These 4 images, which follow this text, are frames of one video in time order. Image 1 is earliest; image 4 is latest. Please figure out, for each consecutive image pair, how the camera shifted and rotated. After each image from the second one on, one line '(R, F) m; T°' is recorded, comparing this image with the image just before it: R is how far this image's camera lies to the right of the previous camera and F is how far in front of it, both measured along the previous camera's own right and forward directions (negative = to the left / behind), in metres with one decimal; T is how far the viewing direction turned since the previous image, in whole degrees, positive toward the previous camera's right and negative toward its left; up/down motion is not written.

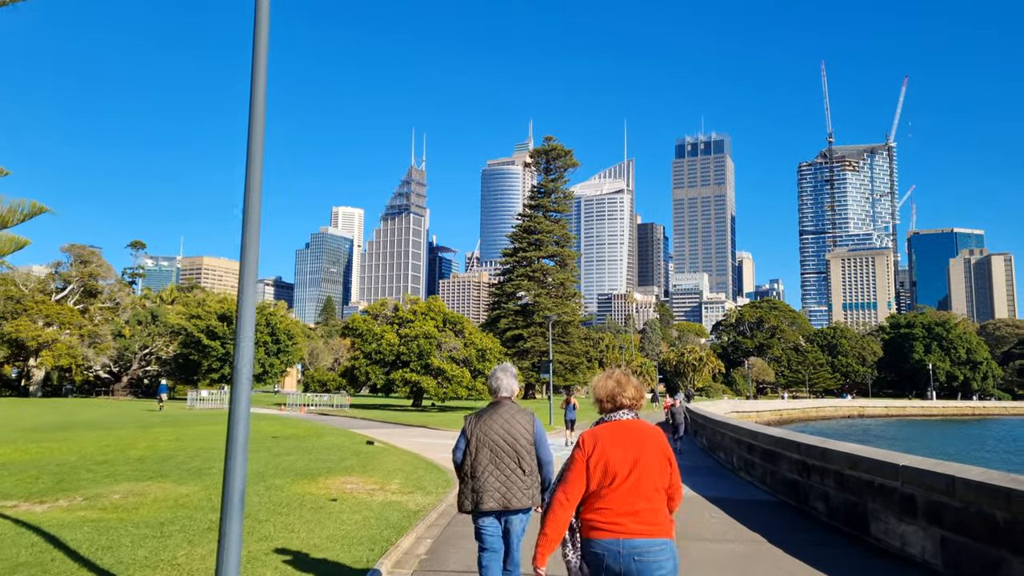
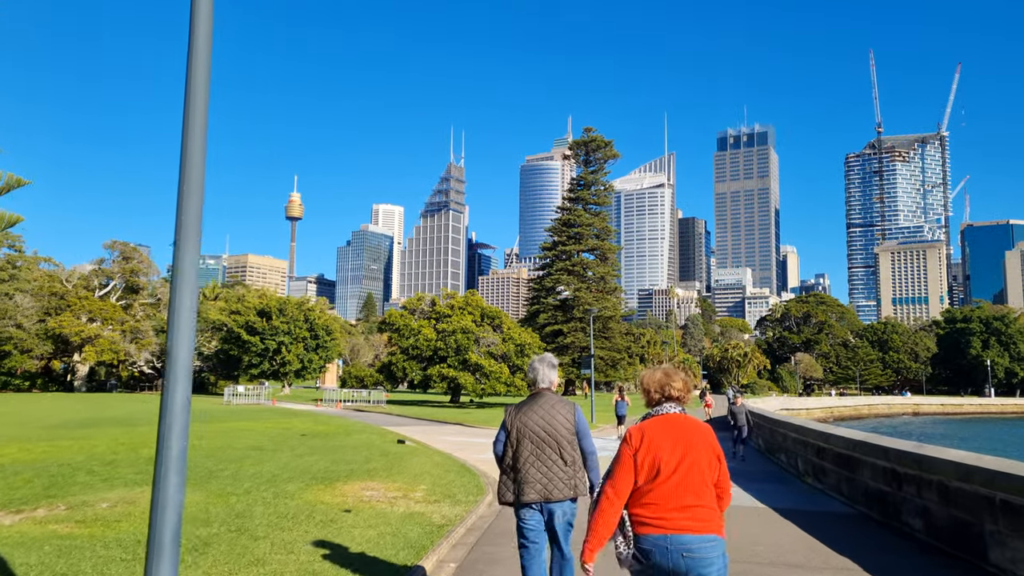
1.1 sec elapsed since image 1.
(0.0, +1.0) m; -3°
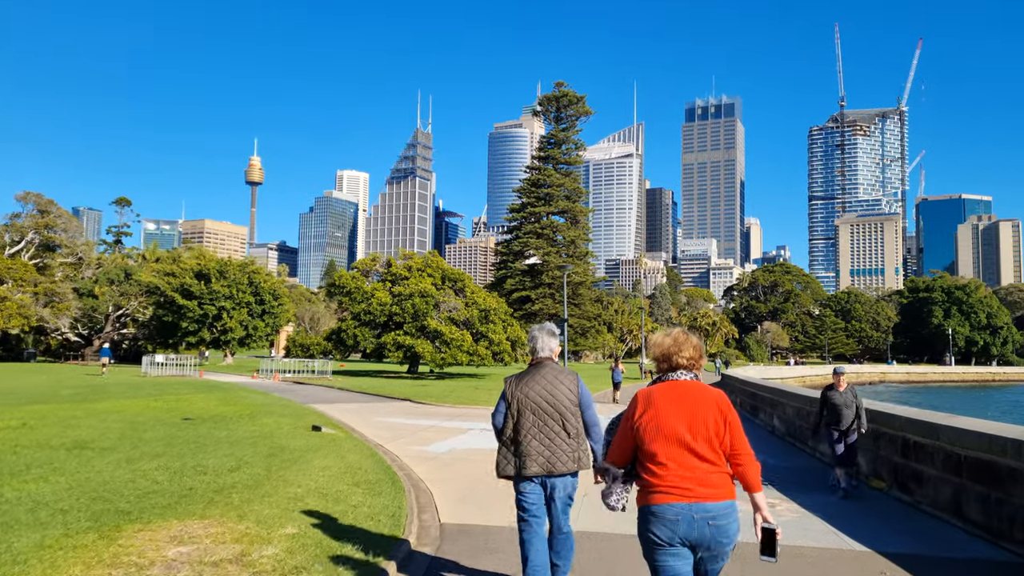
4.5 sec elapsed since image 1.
(+0.2, +3.5) m; +3°
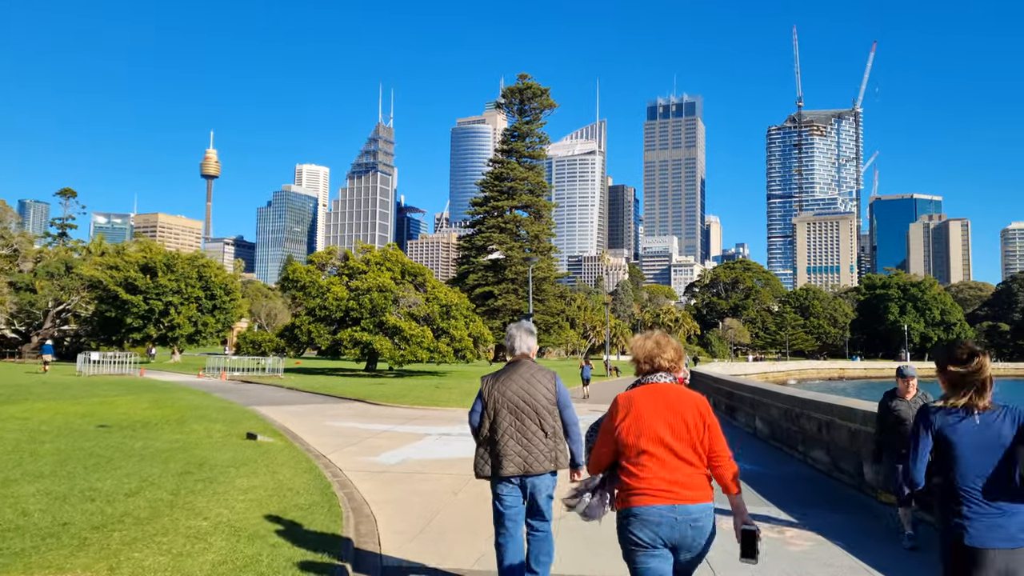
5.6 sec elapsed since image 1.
(0.0, +1.1) m; +3°
